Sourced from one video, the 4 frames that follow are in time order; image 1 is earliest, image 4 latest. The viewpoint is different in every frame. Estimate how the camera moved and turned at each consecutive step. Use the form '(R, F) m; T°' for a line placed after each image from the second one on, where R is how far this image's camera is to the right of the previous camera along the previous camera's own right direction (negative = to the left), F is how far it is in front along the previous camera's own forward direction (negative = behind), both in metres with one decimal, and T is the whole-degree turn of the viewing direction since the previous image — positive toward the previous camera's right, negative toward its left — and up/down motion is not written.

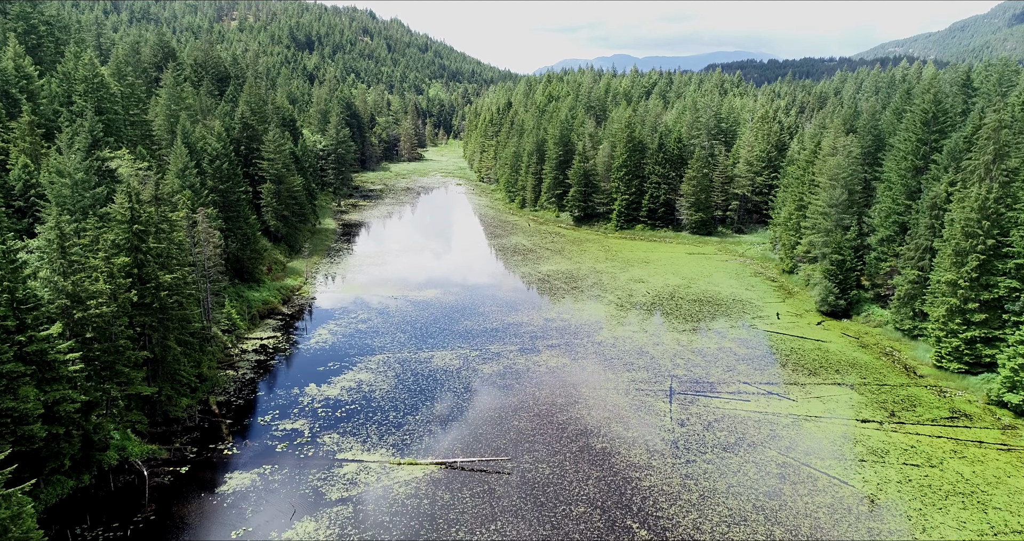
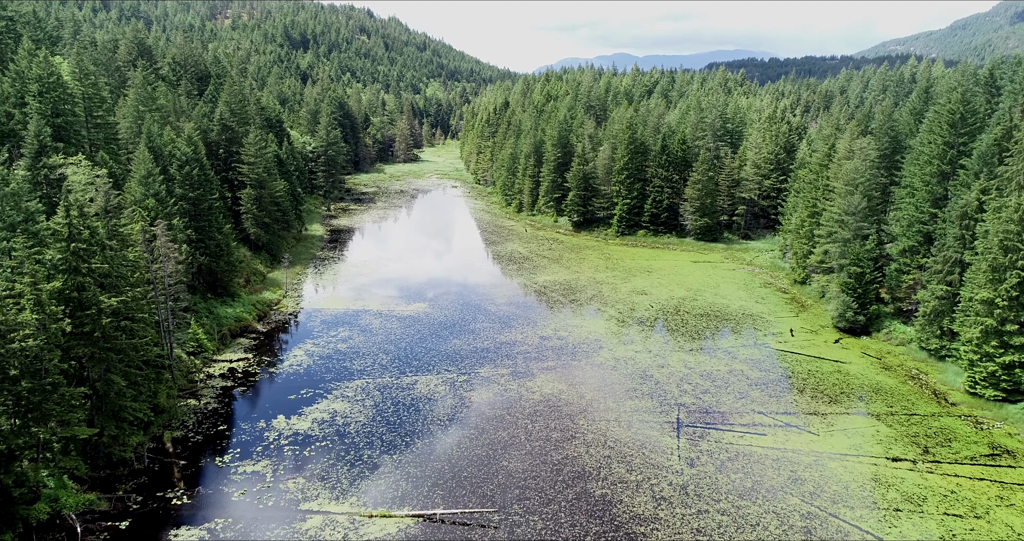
(+0.3, +3.3) m; 0°
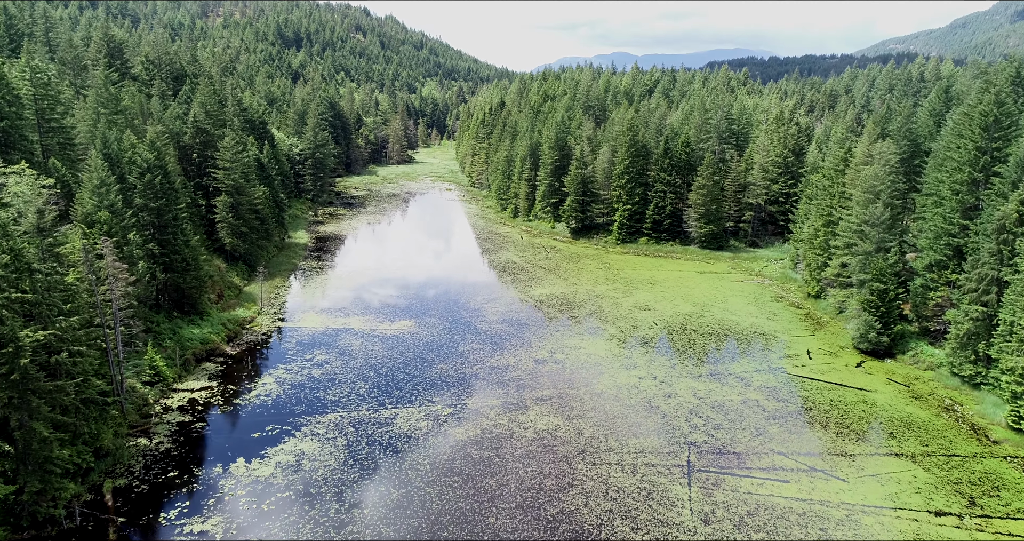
(+0.3, +3.4) m; 0°
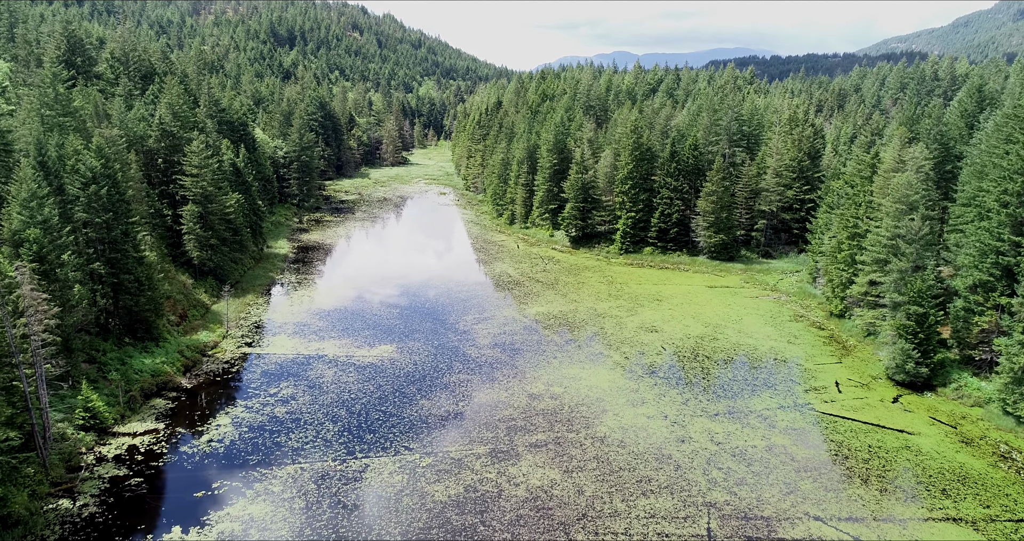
(+0.3, +4.3) m; 0°
